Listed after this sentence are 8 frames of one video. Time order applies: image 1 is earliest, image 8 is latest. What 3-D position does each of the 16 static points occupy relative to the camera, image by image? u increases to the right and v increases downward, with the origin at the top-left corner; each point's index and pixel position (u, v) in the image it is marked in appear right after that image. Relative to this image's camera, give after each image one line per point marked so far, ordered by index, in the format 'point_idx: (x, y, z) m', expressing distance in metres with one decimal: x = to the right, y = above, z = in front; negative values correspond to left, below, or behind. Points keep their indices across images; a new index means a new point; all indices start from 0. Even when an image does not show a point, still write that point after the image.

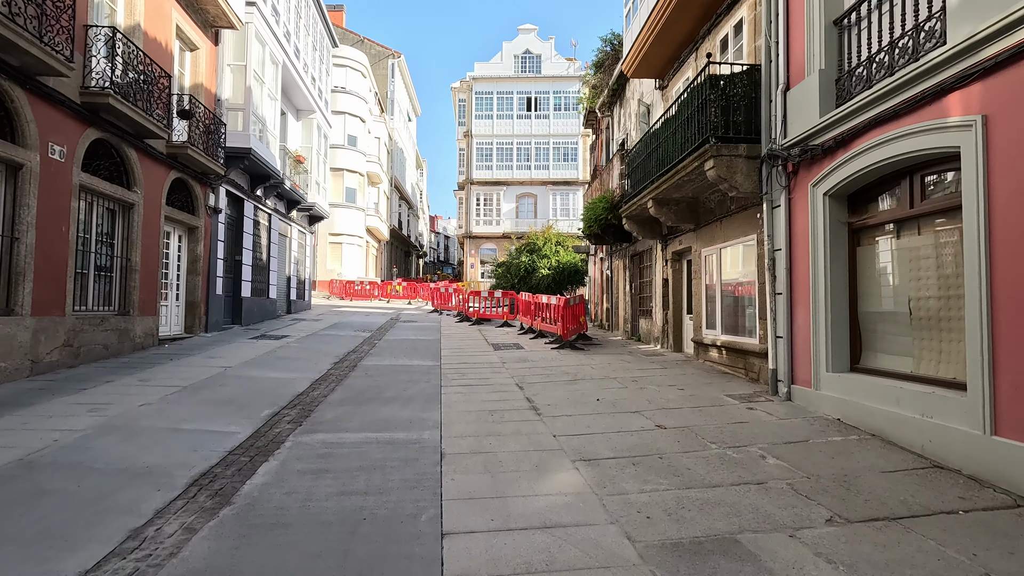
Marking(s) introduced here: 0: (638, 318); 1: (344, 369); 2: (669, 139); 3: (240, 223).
0: (+3.0, -0.7, +12.8) m
1: (-2.7, -1.3, +8.5) m
2: (+2.4, +2.3, +8.3) m
3: (-7.1, +1.7, +14.0) m
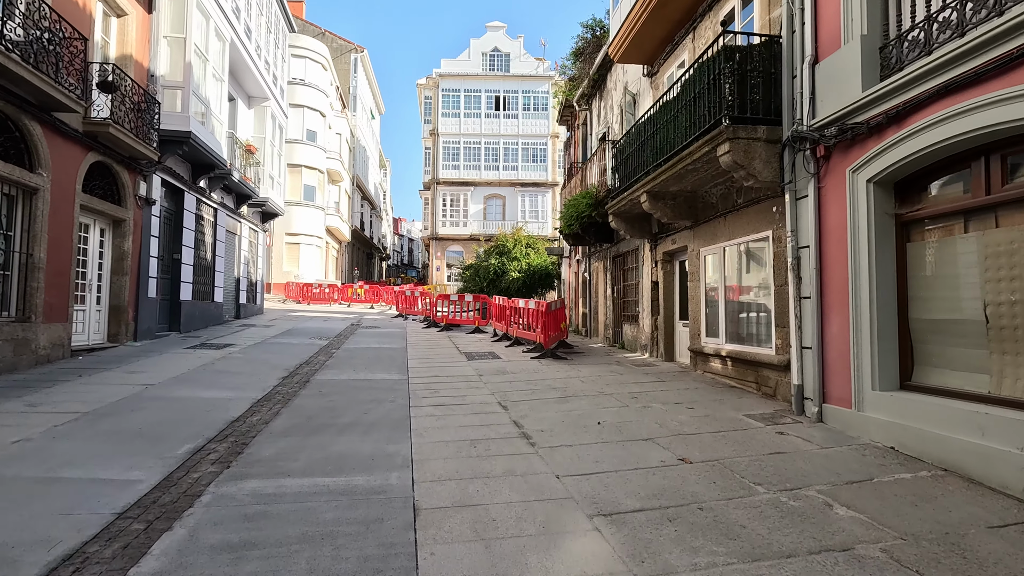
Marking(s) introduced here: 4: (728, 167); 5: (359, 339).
0: (+2.5, -0.8, +11.9) m
1: (-3.0, -1.3, +7.2) m
2: (+2.2, +2.3, +7.4) m
3: (-7.8, +1.6, +12.4) m
4: (+2.4, +1.4, +6.0) m
5: (-3.7, -1.2, +12.9) m
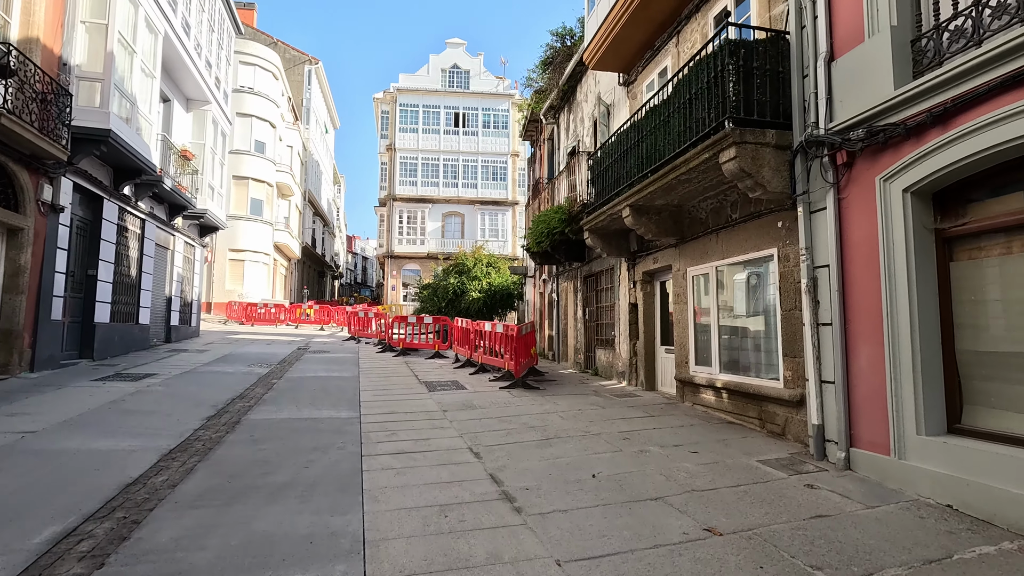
0: (+1.7, -1.3, +11.1) m
1: (-3.3, -1.6, +6.0) m
2: (+1.8, +2.0, +6.7) m
3: (-8.5, +1.2, +10.9) m
4: (+2.2, +1.1, +5.3) m
5: (-4.5, -1.7, +11.6) m
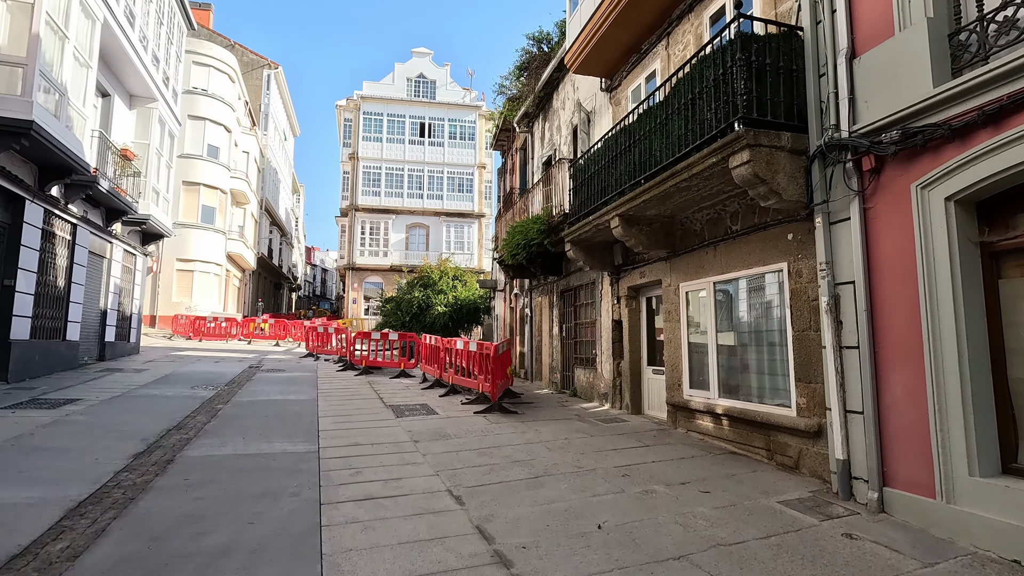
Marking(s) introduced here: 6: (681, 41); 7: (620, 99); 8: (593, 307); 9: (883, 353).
0: (+1.2, -1.6, +10.5) m
1: (-3.5, -1.7, +5.0) m
2: (+1.6, +1.8, +6.2) m
3: (-9.0, +1.0, +9.6) m
4: (+2.1, +1.0, +4.8) m
5: (-5.0, -2.0, +10.5) m
6: (+2.3, +3.3, +7.2) m
7: (+1.8, +3.2, +8.9) m
8: (+1.5, -0.3, +9.7) m
9: (+2.9, -0.5, +4.2) m
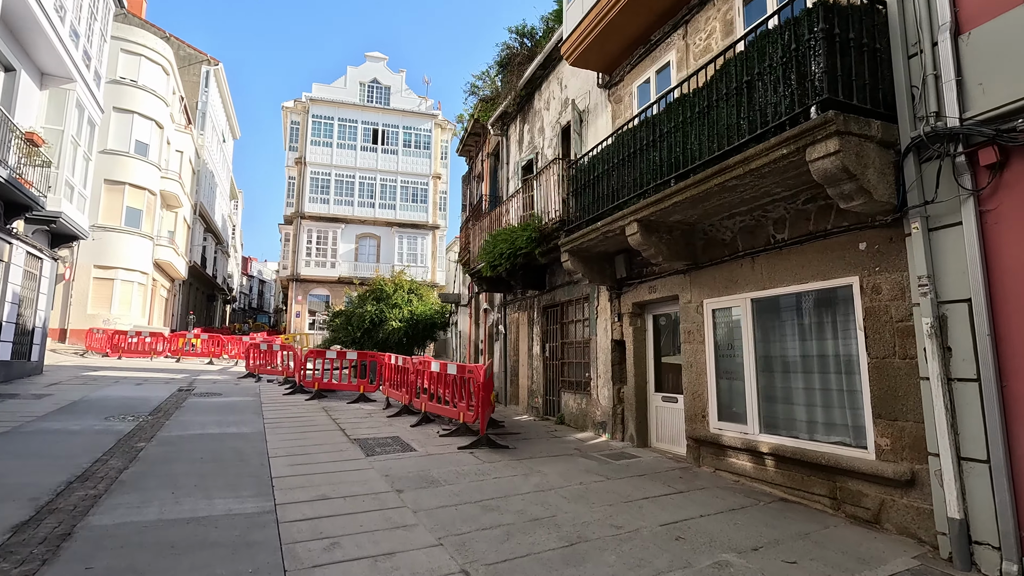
0: (+0.9, -1.8, +9.4) m
1: (-3.2, -1.8, +3.6) m
2: (+1.7, +1.6, +5.4) m
3: (-9.1, +0.9, +7.7) m
4: (+2.3, +0.8, +4.0) m
5: (-5.4, -2.1, +8.9) m
6: (+2.3, +3.1, +6.4) m
7: (+1.7, +2.9, +8.1) m
8: (+1.2, -0.6, +8.8) m
9: (+3.2, -0.6, +3.4) m
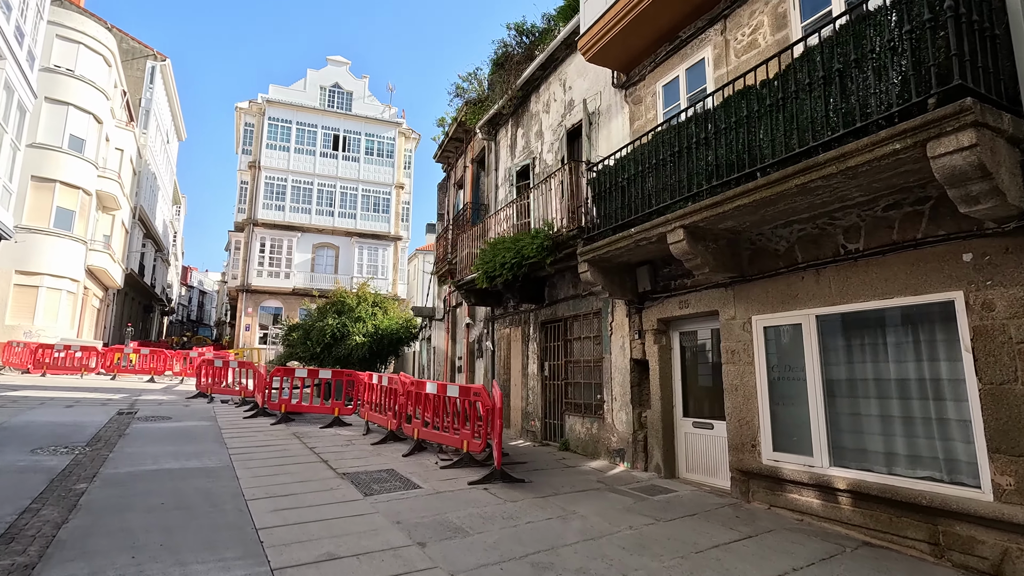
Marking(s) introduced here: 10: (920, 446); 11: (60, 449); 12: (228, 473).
0: (+0.9, -2.1, +8.7) m
1: (-2.7, -1.8, +2.5) m
2: (+2.1, +1.5, +4.8) m
3: (-8.9, +0.9, +6.1) m
4: (+2.9, +0.7, +3.4) m
5: (-5.3, -2.3, +7.5) m
6: (+2.6, +3.0, +5.9) m
7: (+1.8, +2.7, +7.6) m
8: (+1.3, -0.8, +8.1) m
9: (+3.7, -0.7, +2.9) m
10: (+3.3, -1.3, +4.3) m
11: (-6.1, -2.2, +7.1) m
12: (-3.4, -2.2, +6.4) m
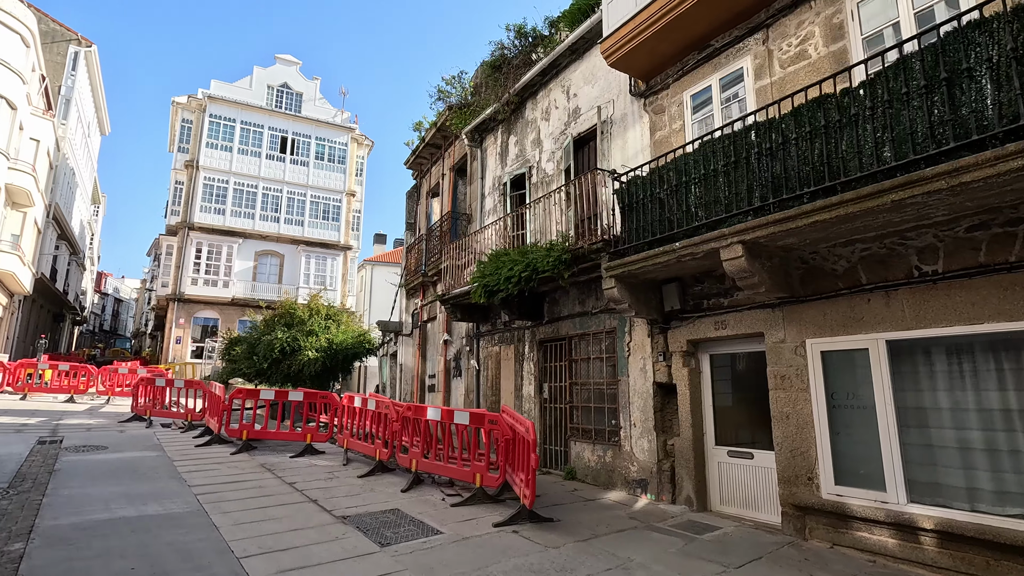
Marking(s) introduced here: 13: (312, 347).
0: (+0.9, -2.3, +8.1) m
1: (-1.9, -1.8, +1.5) m
2: (+2.6, +1.3, +4.5) m
3: (-8.5, +0.9, +4.5) m
4: (+3.5, +0.6, +3.2) m
5: (-5.1, -2.4, +6.3) m
6: (+3.0, +2.7, +5.7) m
7: (+2.1, +2.5, +7.2) m
8: (+1.4, -1.1, +7.6) m
9: (+4.4, -0.9, +2.7) m
10: (+3.8, -1.5, +4.1) m
11: (-5.8, -2.2, +5.8) m
12: (-3.1, -2.4, +5.4) m
13: (-7.2, -2.2, +19.4) m
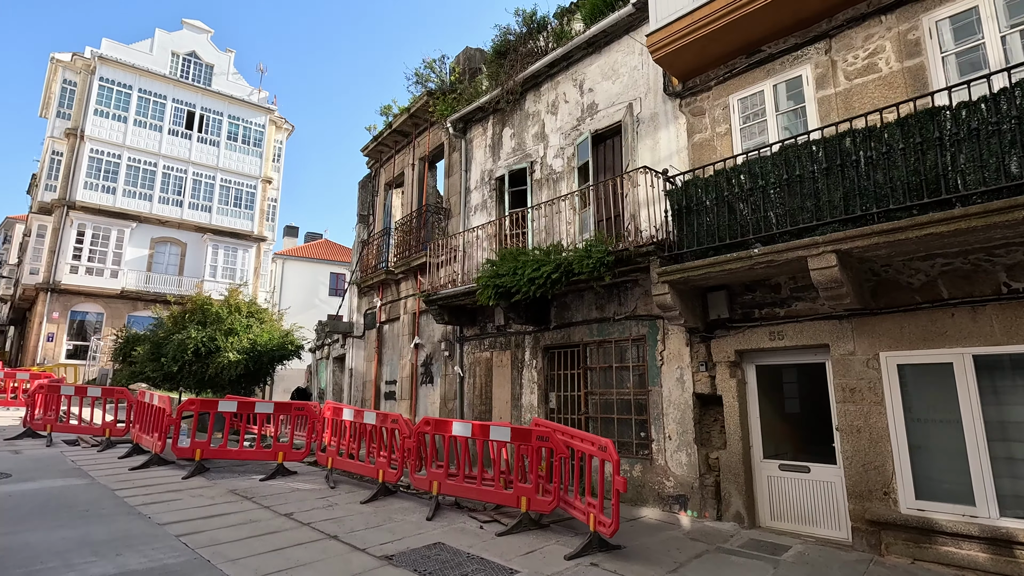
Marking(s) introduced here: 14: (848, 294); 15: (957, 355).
0: (+1.0, -2.4, +7.6) m
1: (-0.5, -1.8, +0.7) m
2: (+3.6, +1.2, +4.4) m
3: (-7.4, +1.1, +2.4) m
4: (+4.6, +0.4, +3.3) m
5: (-4.5, -2.2, +4.7) m
6: (+3.8, +2.6, +5.7) m
7: (+2.5, +2.4, +7.0) m
8: (+1.7, -1.1, +7.2) m
9: (+5.5, -1.1, +3.0) m
10: (+4.7, -1.6, +4.2) m
11: (-5.1, -2.1, +4.1) m
12: (-2.4, -2.3, +4.2) m
13: (-9.0, -2.0, +17.3) m
14: (+3.2, -0.1, +5.0) m
15: (+4.1, -0.6, +4.9) m
